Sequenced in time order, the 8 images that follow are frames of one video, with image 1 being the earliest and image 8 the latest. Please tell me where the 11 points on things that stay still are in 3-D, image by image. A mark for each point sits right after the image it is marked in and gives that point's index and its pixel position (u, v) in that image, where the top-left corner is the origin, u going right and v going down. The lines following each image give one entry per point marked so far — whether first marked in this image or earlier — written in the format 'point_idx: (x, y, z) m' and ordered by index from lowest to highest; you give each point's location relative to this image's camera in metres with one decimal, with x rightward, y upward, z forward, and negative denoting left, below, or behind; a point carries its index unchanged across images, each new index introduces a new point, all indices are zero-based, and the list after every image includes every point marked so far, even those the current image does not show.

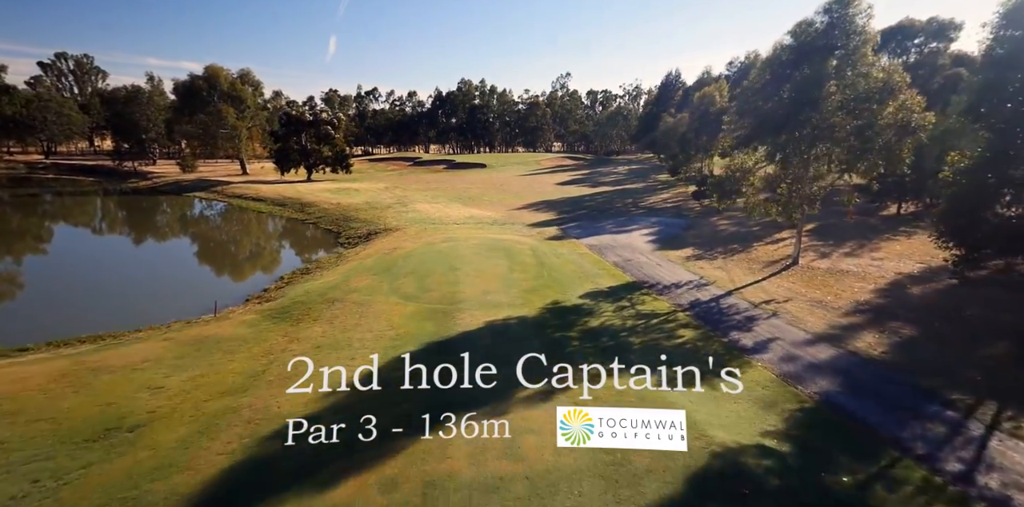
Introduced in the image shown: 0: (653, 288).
0: (+5.0, -1.3, +18.4) m
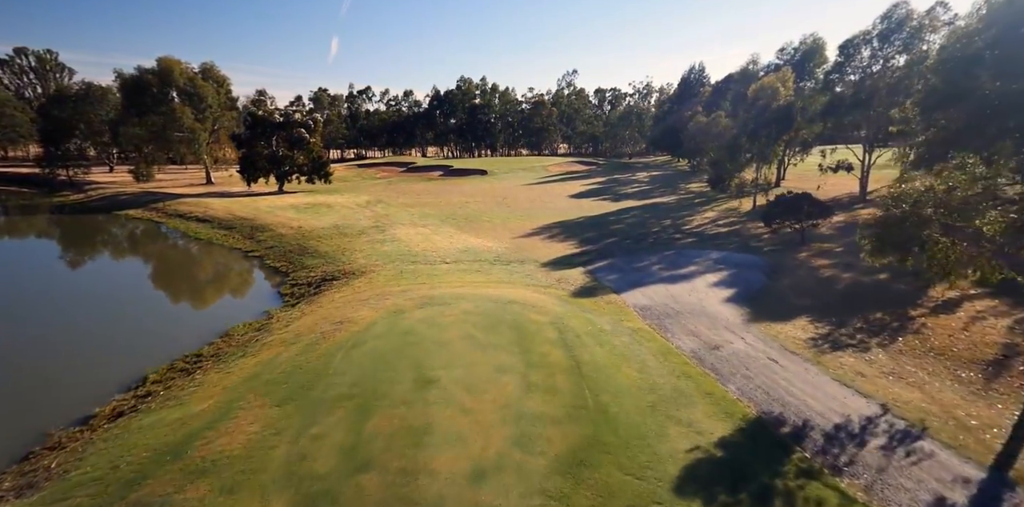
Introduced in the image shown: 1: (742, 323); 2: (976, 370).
0: (+5.3, -3.4, +9.3) m
1: (+7.2, -2.2, +16.0) m
2: (+10.4, -2.6, +11.6) m
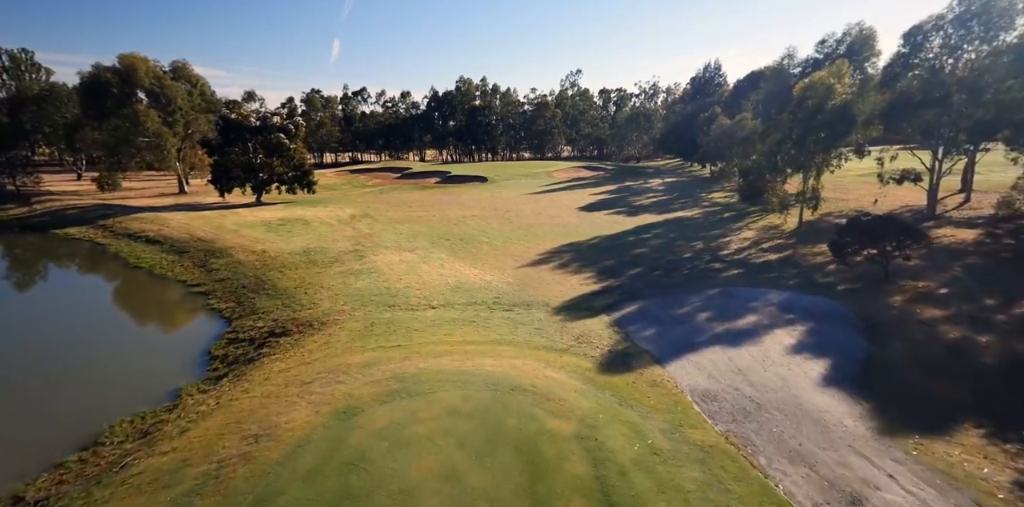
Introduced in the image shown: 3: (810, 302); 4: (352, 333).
0: (+5.5, -5.0, +3.6) m
1: (+7.3, -3.7, +10.4) m
2: (+10.6, -4.1, +6.0) m
3: (+11.0, -1.8, +19.0) m
4: (-5.5, -2.7, +17.8) m
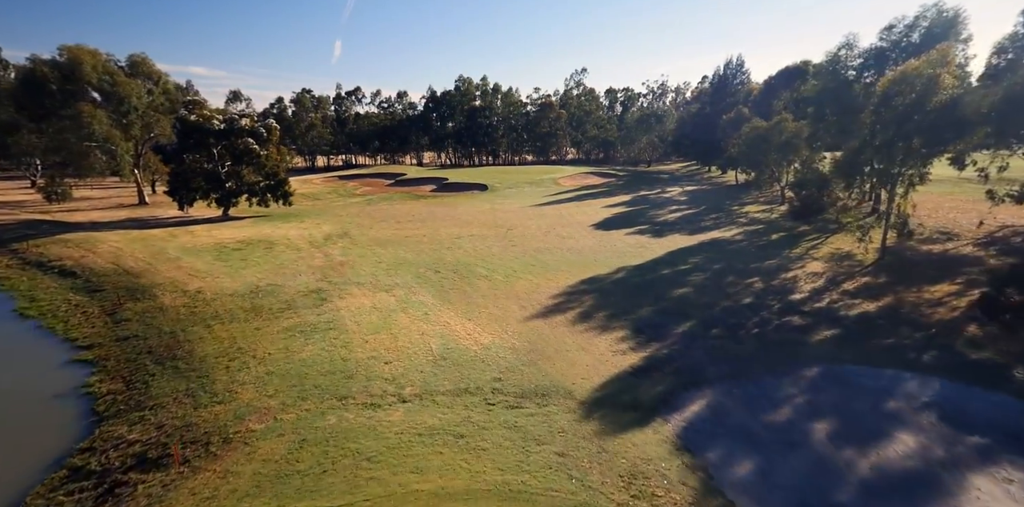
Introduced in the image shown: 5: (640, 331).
0: (+5.6, -6.7, -3.2) m
1: (+7.5, -5.5, +3.6) m
2: (+10.7, -5.9, -0.8) m
3: (+11.2, -3.6, +12.2) m
4: (-5.3, -4.5, +11.1) m
5: (+4.7, -2.8, +19.2) m
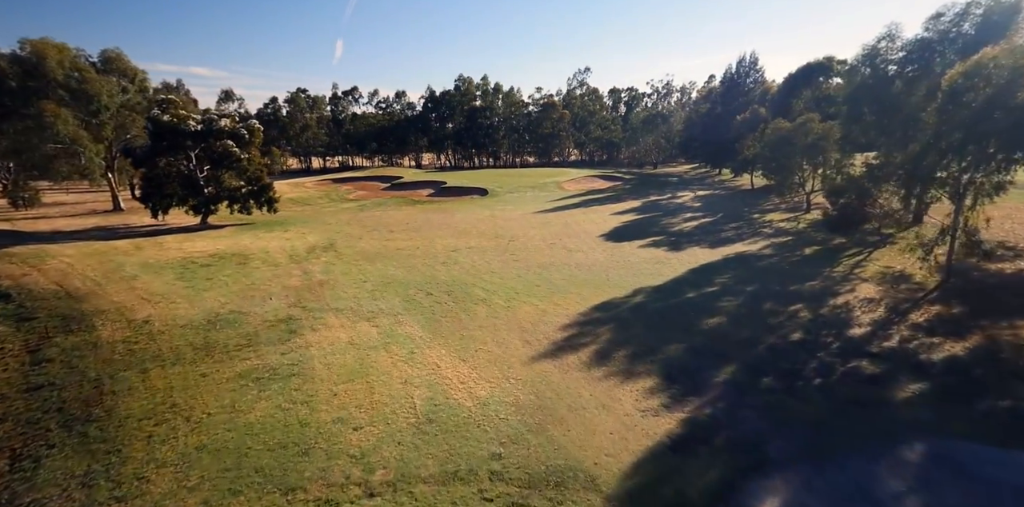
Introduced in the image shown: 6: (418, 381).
0: (+5.7, -7.6, -6.8) m
1: (+7.5, -6.4, 0.0) m
2: (+10.8, -6.7, -4.4) m
3: (+11.3, -4.4, +8.6) m
4: (-5.2, -5.3, +7.5) m
5: (+4.8, -3.7, +15.6) m
6: (-2.9, -3.7, +15.7) m
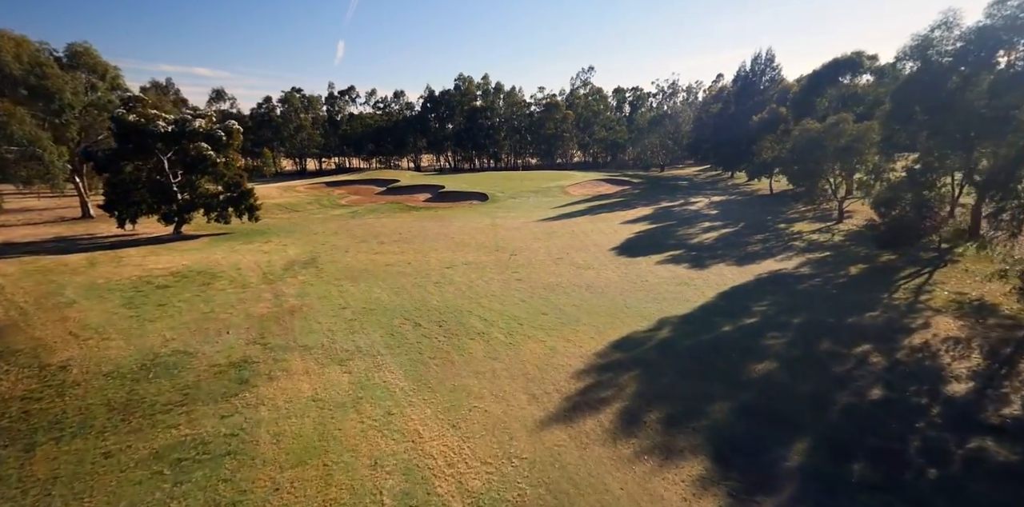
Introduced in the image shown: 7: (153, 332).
0: (+5.7, -8.5, -10.6) m
1: (+7.6, -7.3, -3.9) m
2: (+10.8, -7.7, -8.3) m
3: (+11.3, -5.4, +4.7) m
4: (-5.1, -6.3, +3.7) m
5: (+4.9, -4.6, +11.7) m
6: (-2.8, -4.6, +11.9) m
7: (-13.5, -3.0, +19.4) m
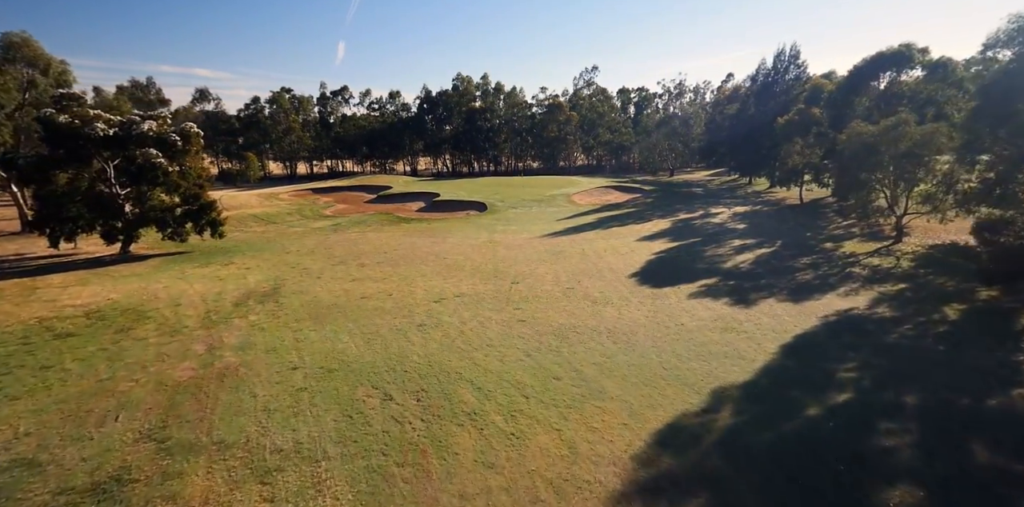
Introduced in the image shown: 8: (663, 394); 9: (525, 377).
0: (+5.7, -9.9, -16.4) m
1: (+7.6, -8.7, -9.7) m
2: (+10.9, -9.1, -14.1) m
3: (+11.4, -6.9, -1.0) m
4: (-5.1, -7.7, -2.1) m
5: (+5.0, -6.1, +6.0) m
6: (-2.7, -6.1, +6.1) m
7: (-13.4, -4.5, +13.7) m
8: (+4.9, -4.2, +16.4) m
9: (+0.5, -3.7, +18.0) m
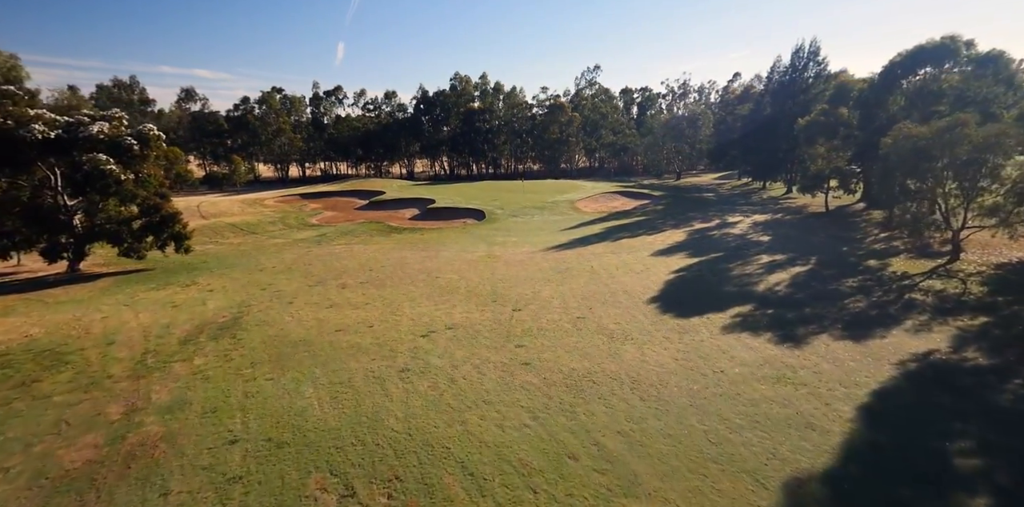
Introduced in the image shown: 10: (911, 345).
0: (+5.8, -10.9, -20.6) m
1: (+7.7, -9.7, -13.9) m
2: (+11.0, -10.1, -18.3) m
3: (+11.5, -7.9, -5.3) m
4: (-5.0, -8.8, -6.3) m
5: (+5.1, -7.2, +1.7) m
6: (-2.7, -7.1, +1.9) m
7: (-13.3, -5.5, +9.4) m
8: (+5.0, -5.3, +12.2) m
9: (+0.5, -4.8, +13.8) m
10: (+14.7, -3.3, +19.0) m
